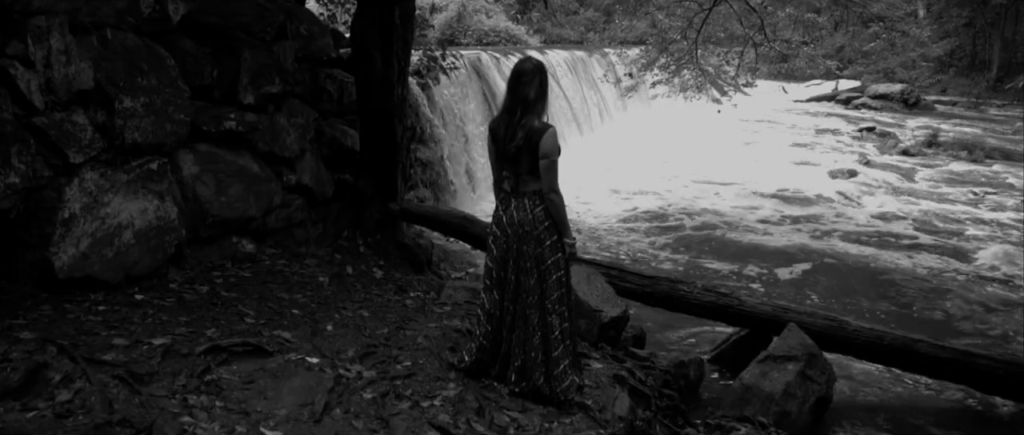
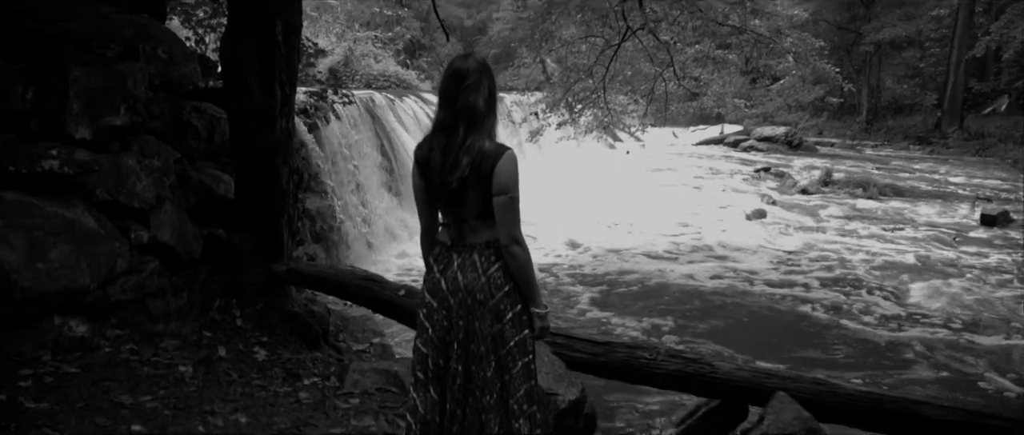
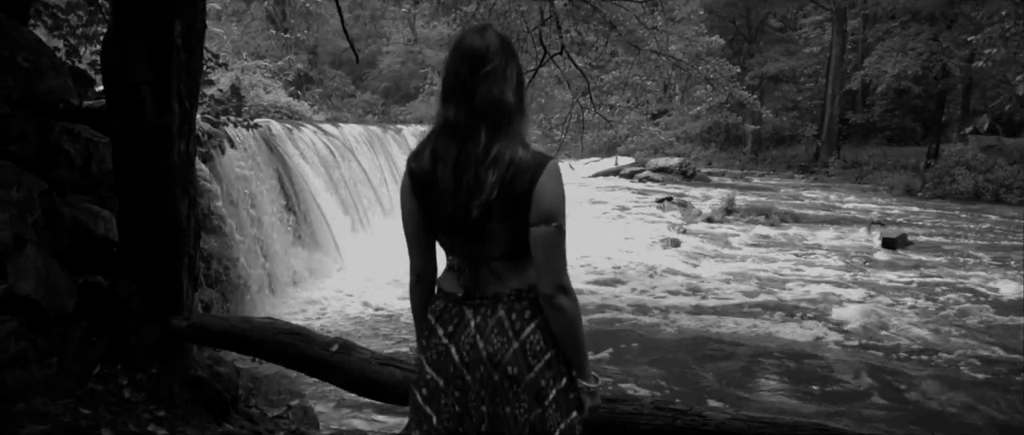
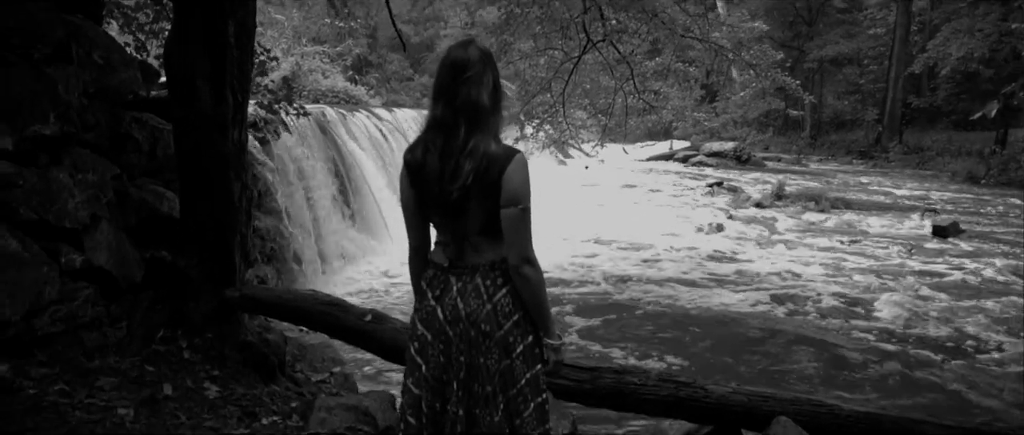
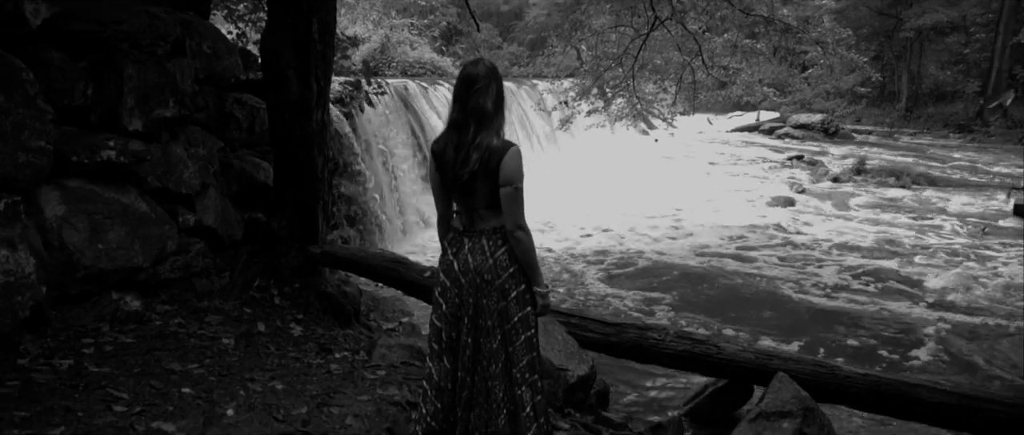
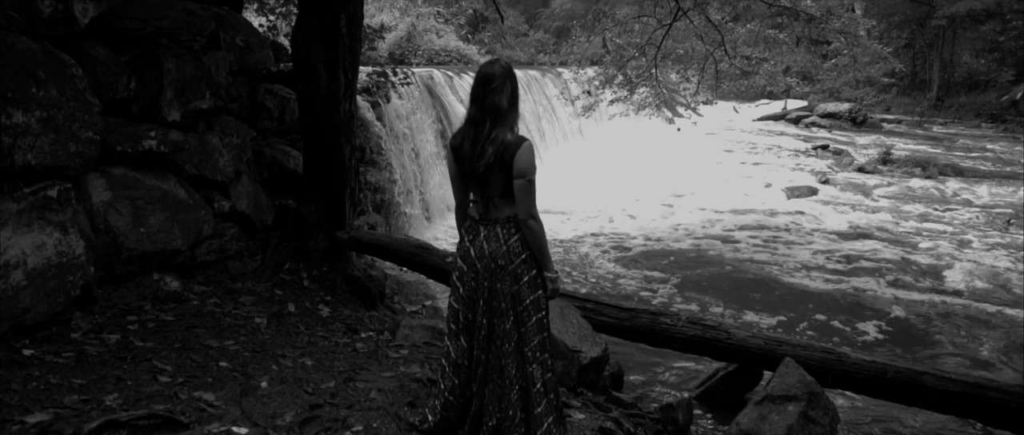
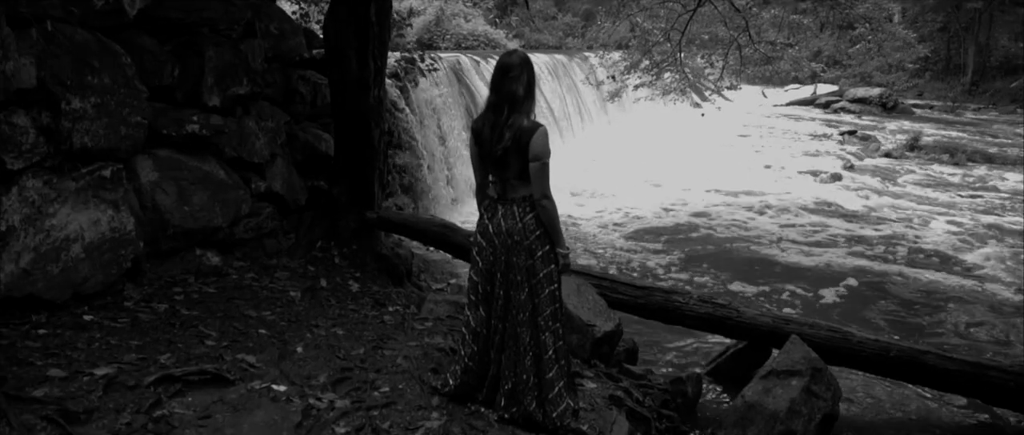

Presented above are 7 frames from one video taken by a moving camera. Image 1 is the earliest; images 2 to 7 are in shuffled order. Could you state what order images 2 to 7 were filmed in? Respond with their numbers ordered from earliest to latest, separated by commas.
7, 6, 5, 2, 4, 3
